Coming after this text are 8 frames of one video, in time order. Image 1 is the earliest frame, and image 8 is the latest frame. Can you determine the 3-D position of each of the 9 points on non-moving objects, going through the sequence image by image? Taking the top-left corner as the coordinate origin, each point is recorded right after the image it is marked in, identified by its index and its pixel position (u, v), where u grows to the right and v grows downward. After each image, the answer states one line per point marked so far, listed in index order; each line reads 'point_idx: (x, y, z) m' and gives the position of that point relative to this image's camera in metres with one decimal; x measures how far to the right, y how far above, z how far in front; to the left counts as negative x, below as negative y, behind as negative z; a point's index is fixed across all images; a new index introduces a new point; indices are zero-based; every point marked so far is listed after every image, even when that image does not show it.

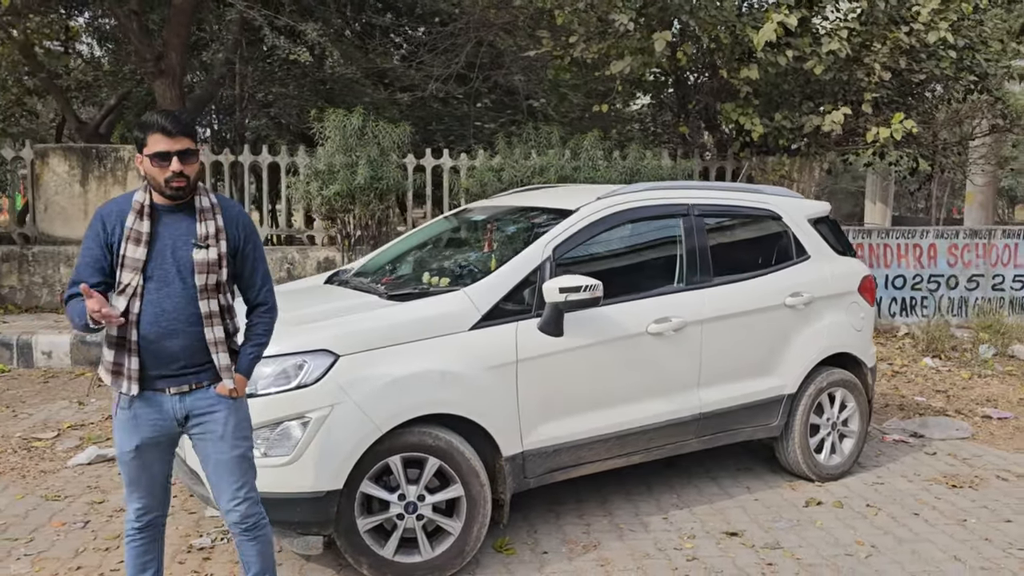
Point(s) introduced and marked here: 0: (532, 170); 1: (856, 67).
0: (+0.2, +1.3, +8.7) m
1: (+3.9, +2.5, +9.1) m
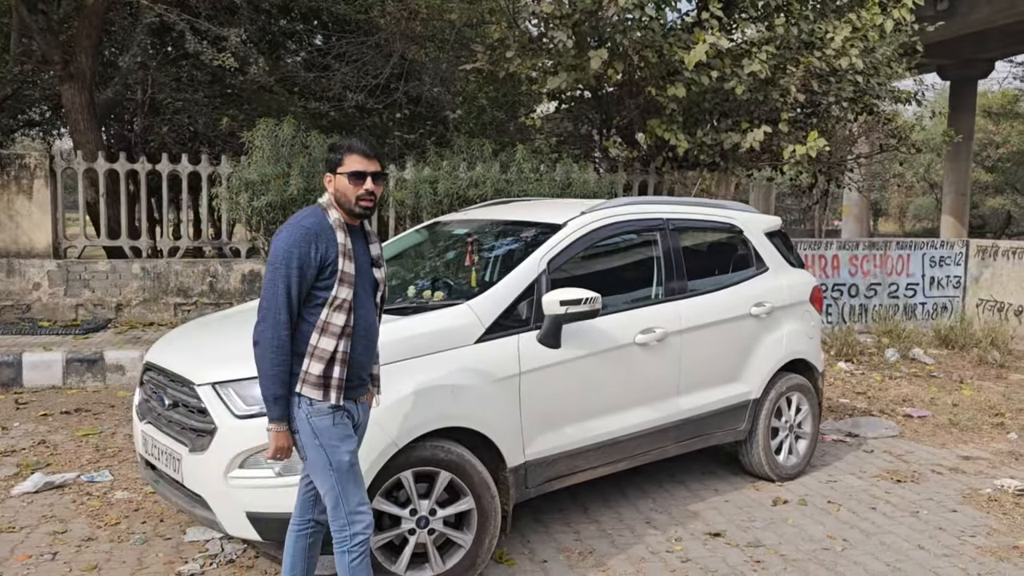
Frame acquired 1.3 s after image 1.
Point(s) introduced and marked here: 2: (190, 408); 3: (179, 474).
0: (-0.5, +1.2, +8.8) m
1: (+3.1, +2.4, +9.6) m
2: (-1.3, -0.5, +3.3) m
3: (-1.3, -0.8, +3.3) m
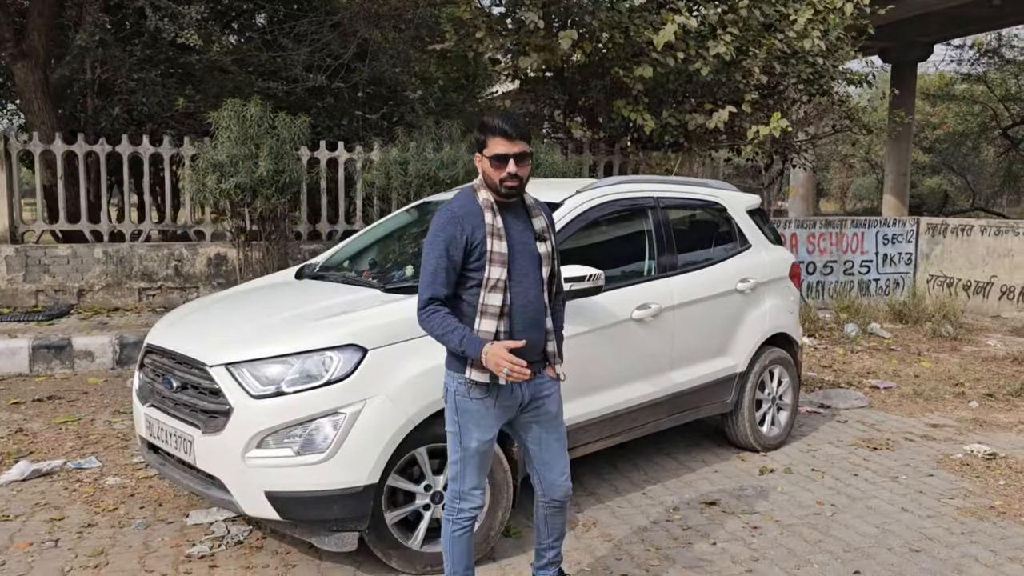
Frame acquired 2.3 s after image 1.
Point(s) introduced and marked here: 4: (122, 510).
0: (-0.8, +1.4, +8.8) m
1: (+2.7, +2.7, +9.8) m
2: (-1.3, -0.4, +3.3) m
3: (-1.3, -0.7, +3.2) m
4: (-1.9, -1.1, +4.0) m
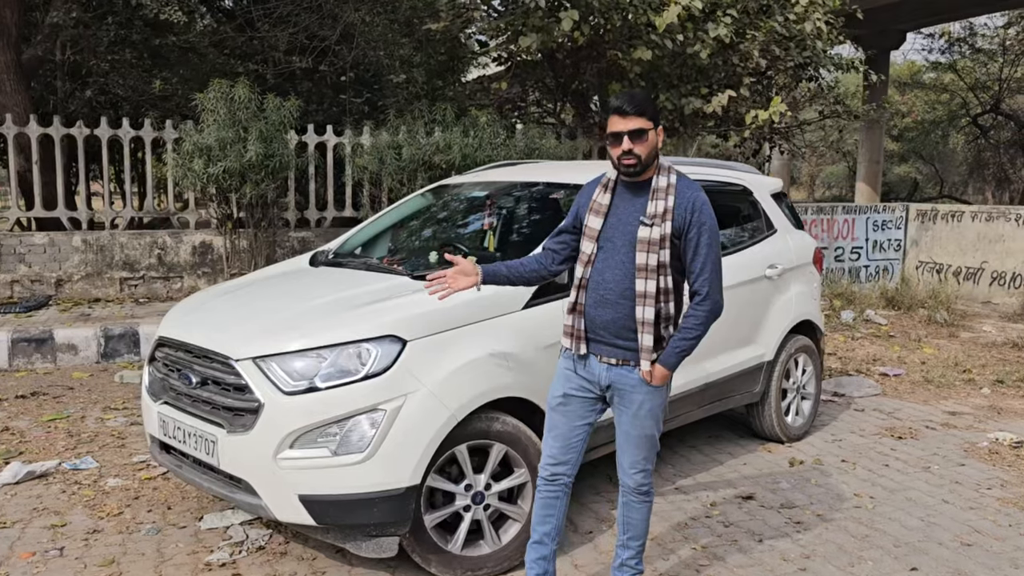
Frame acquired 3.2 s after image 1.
0: (-0.8, +1.5, +8.5) m
1: (+2.6, +2.8, +9.6) m
2: (-1.1, -0.4, +3.0) m
3: (-1.1, -0.6, +3.0) m
4: (-1.8, -1.1, +3.8) m
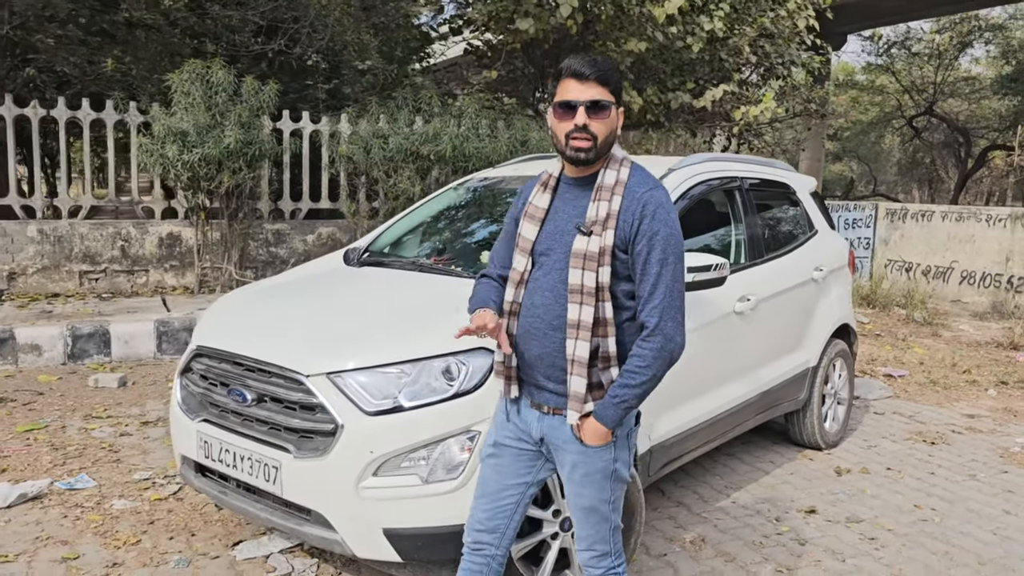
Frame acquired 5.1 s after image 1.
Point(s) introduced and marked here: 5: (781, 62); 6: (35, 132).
0: (-0.9, +1.5, +8.1) m
1: (+2.5, +2.9, +9.5) m
2: (-0.7, -0.4, +2.7) m
3: (-0.8, -0.7, +2.6) m
4: (-1.5, -1.1, +3.4) m
5: (+3.3, +2.8, +9.9) m
6: (-4.7, +1.5, +7.9) m
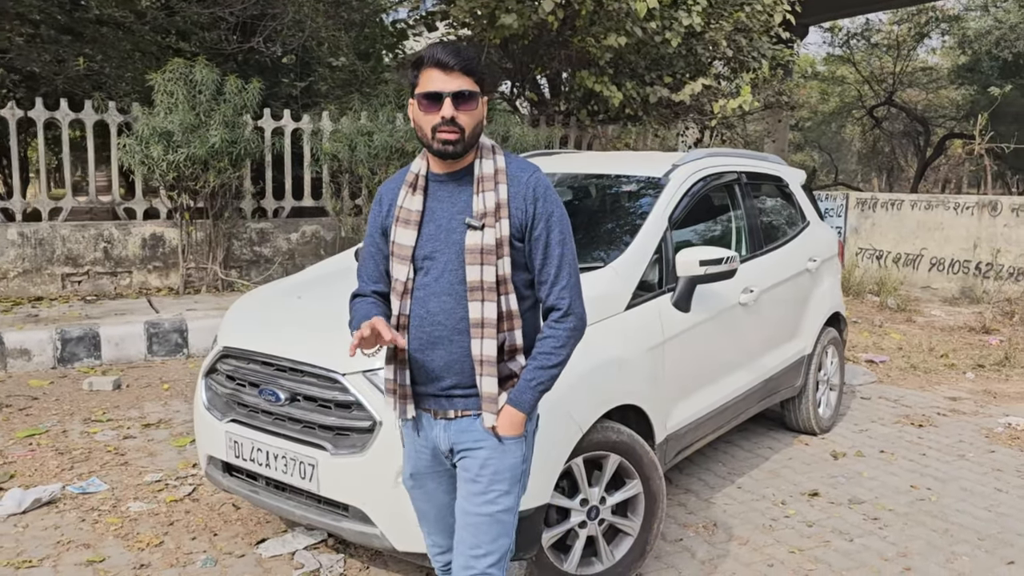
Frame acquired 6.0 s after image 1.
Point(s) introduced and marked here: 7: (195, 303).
0: (-1.1, +1.6, +8.2) m
1: (+2.2, +3.0, +9.7) m
2: (-0.6, -0.4, +2.7) m
3: (-0.7, -0.7, +2.7) m
4: (-1.4, -1.1, +3.4) m
5: (+3.0, +2.9, +10.1) m
6: (-4.8, +1.5, +7.8) m
7: (-3.0, -0.1, +7.5) m
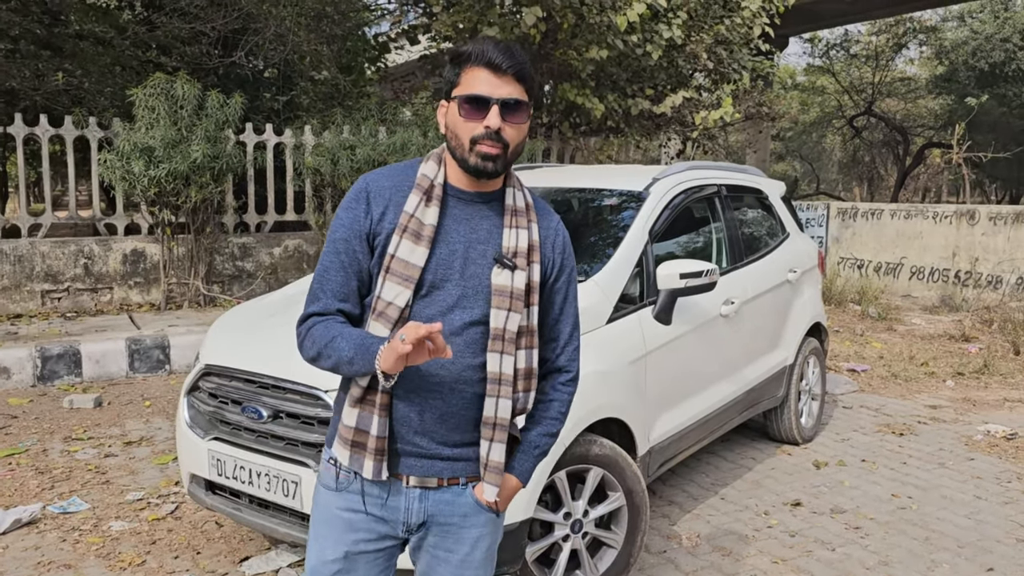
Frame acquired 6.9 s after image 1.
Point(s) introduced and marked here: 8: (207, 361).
0: (-1.2, +1.4, +8.2) m
1: (+2.0, +2.8, +9.8) m
2: (-0.7, -0.4, +2.7) m
3: (-0.7, -0.7, +2.7) m
4: (-1.5, -1.1, +3.4) m
5: (+2.8, +2.8, +10.2) m
6: (-5.0, +1.3, +7.8) m
7: (-3.1, -0.3, +7.5) m
8: (-1.2, -0.3, +3.0) m
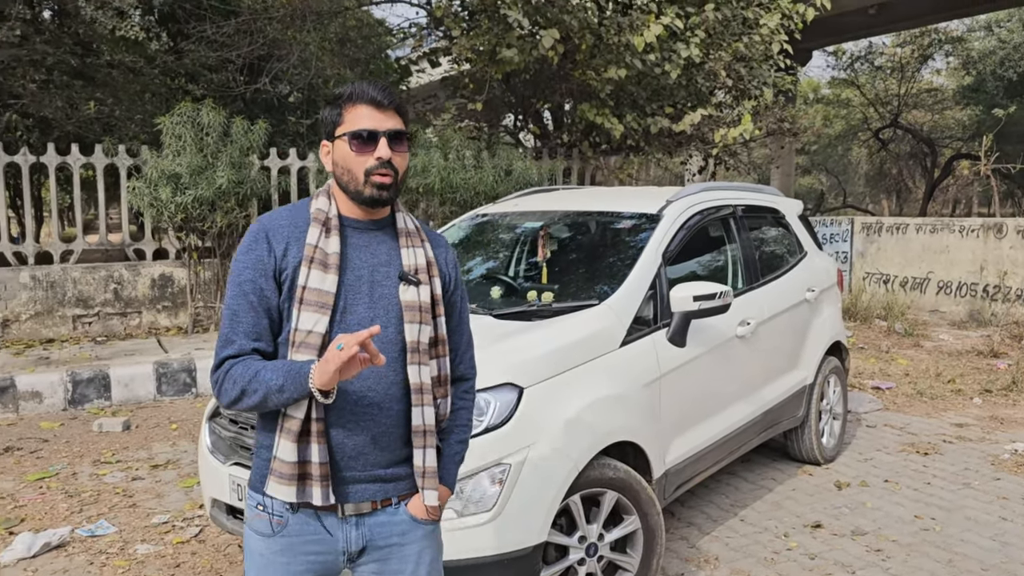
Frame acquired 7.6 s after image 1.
0: (-1.0, +1.2, +8.3) m
1: (+2.2, +2.6, +9.8) m
2: (-0.7, -0.5, +2.8) m
3: (-0.7, -0.8, +2.7) m
4: (-1.4, -1.3, +3.4) m
5: (+3.1, +2.6, +10.2) m
6: (-4.8, +1.1, +8.0) m
7: (-2.9, -0.5, +7.6) m
8: (-1.1, -0.4, +3.1) m
